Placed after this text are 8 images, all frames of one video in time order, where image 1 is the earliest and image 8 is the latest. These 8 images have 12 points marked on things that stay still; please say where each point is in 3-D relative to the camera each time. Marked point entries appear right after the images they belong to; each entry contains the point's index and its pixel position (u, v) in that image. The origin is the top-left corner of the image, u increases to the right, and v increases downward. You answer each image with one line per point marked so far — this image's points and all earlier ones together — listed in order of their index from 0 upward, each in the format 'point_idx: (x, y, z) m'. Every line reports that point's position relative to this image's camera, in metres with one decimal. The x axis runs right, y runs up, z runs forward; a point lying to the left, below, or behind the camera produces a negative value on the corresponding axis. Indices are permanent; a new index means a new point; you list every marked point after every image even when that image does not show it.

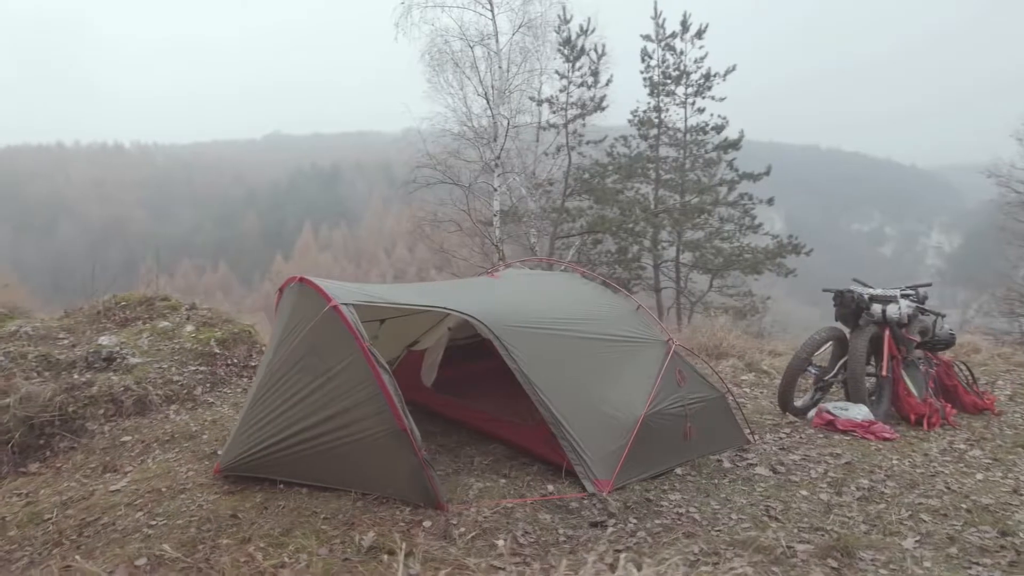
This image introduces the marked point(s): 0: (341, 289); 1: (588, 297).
0: (-1.0, 0.0, +3.7) m
1: (+0.5, -0.1, +4.5) m
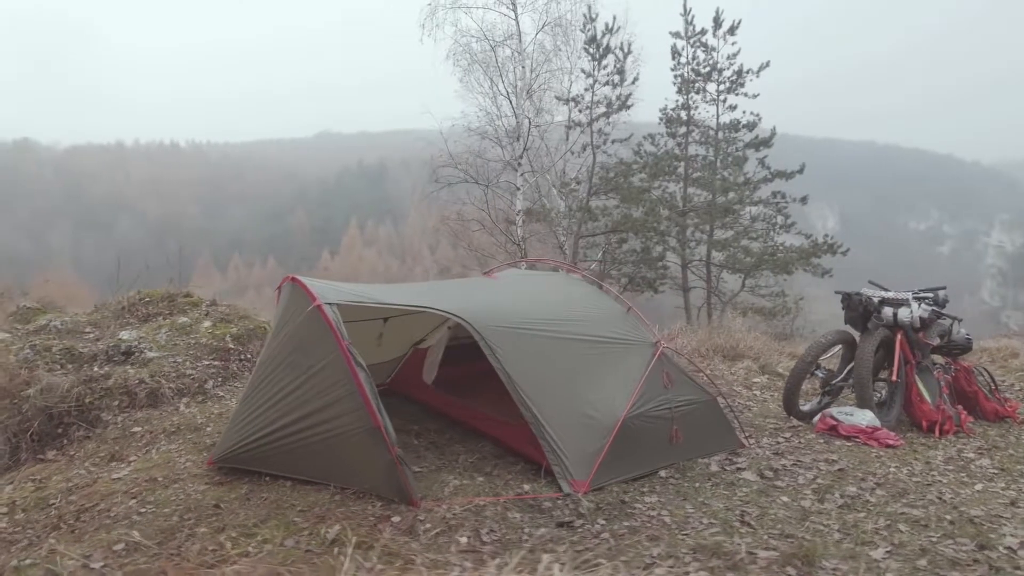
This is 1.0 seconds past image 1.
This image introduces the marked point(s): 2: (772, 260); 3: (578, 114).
0: (-1.1, 0.0, +3.9) m
1: (+0.5, -0.1, +4.5) m
2: (+5.0, +0.5, +12.0) m
3: (+1.1, +3.1, +11.1) m
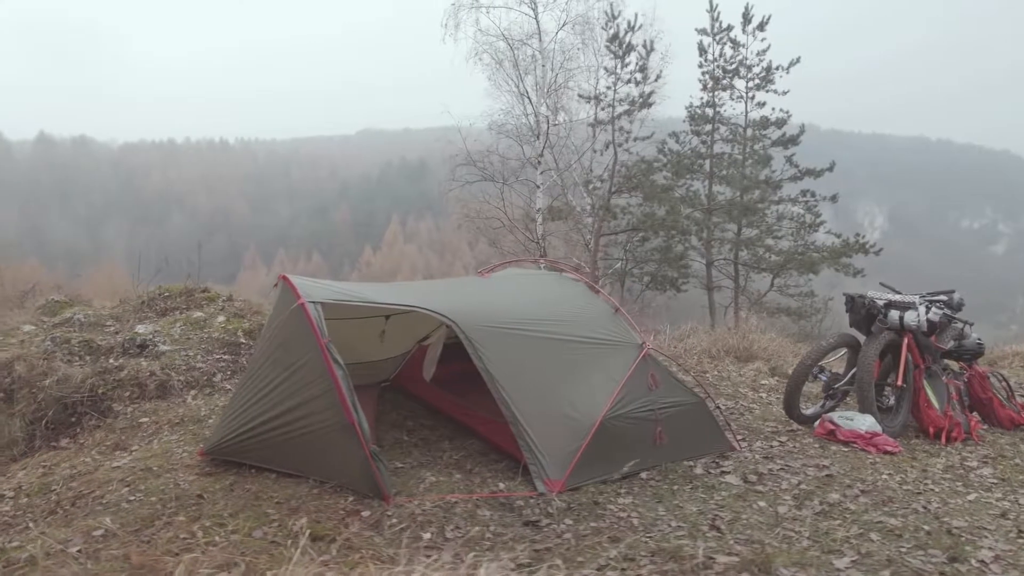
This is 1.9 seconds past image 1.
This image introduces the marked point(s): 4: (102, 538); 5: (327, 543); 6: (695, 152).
0: (-1.2, 0.0, +4.0) m
1: (+0.4, -0.1, +4.6) m
2: (+5.3, +0.5, +11.8) m
3: (+1.5, +3.1, +11.0) m
4: (-1.9, -1.2, +3.0) m
5: (-0.8, -1.1, +2.8) m
6: (+3.4, +2.6, +12.0) m
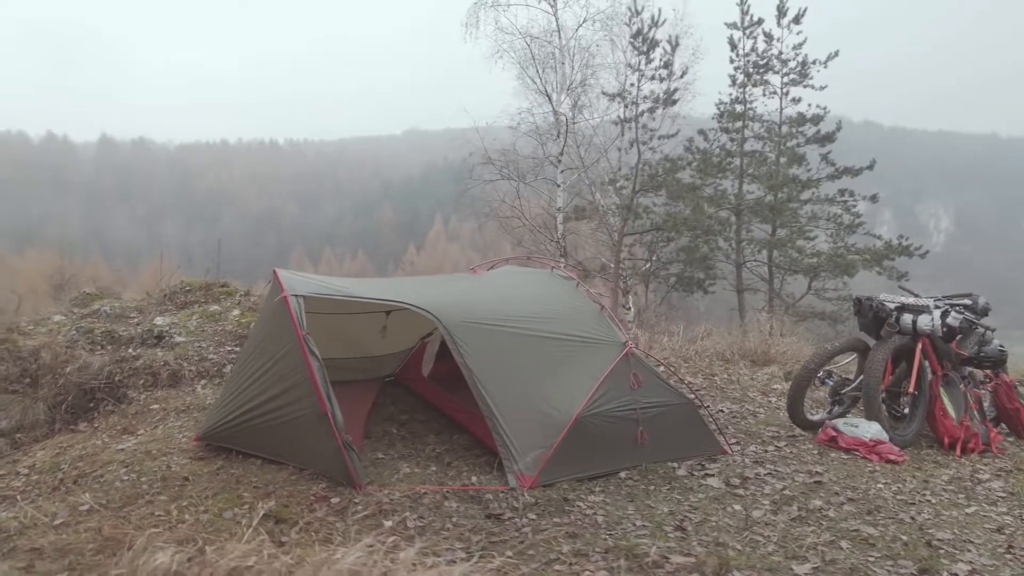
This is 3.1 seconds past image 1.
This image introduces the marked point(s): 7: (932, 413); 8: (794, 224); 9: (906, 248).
0: (-1.3, +0.1, +4.1) m
1: (+0.3, -0.1, +4.6) m
2: (+5.8, +0.5, +11.4) m
3: (+1.9, +3.1, +10.9) m
4: (-2.1, -1.1, +3.2) m
5: (-1.0, -1.1, +2.9) m
6: (+3.9, +2.6, +11.8) m
7: (+3.4, -1.0, +5.1) m
8: (+5.1, +1.2, +11.5) m
9: (+7.2, +0.7, +11.7) m
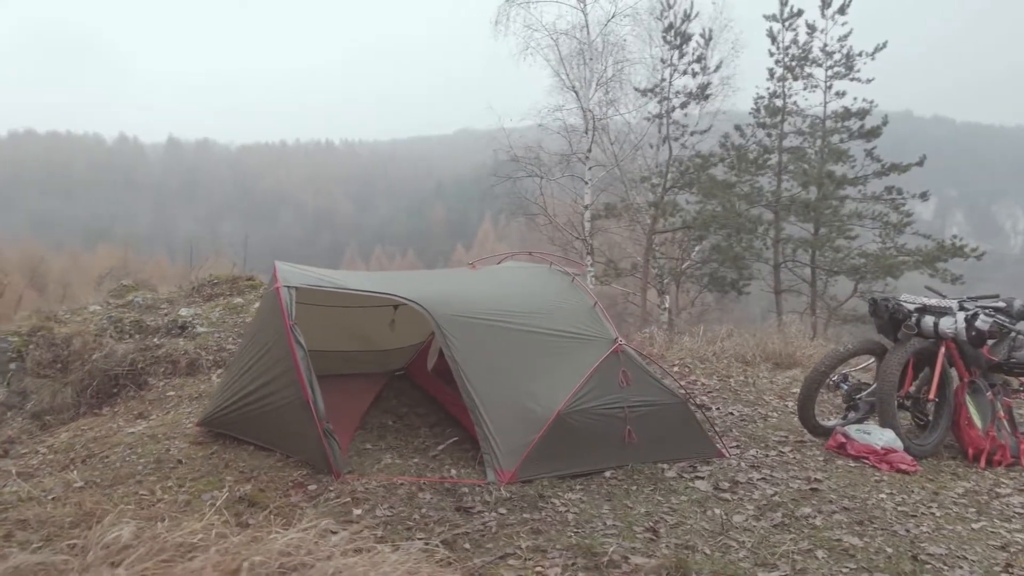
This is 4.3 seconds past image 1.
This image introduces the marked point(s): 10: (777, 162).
0: (-1.4, +0.1, +4.2) m
1: (+0.3, 0.0, +4.5) m
2: (+6.3, +0.4, +10.9) m
3: (+2.5, +3.1, +10.7) m
4: (-2.3, -1.1, +3.3) m
5: (-1.2, -1.1, +3.0) m
6: (+4.5, +2.5, +11.4) m
7: (+3.4, -1.0, +4.8) m
8: (+5.6, +1.1, +11.1) m
9: (+7.7, +0.7, +11.0) m
10: (+4.9, +2.3, +11.7) m
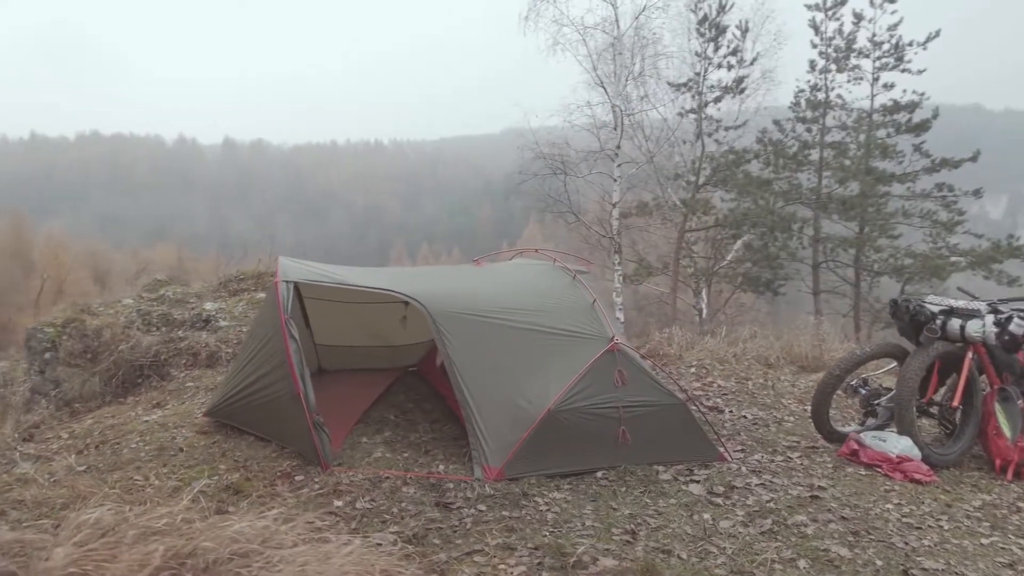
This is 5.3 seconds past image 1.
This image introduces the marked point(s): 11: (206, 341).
0: (-1.4, +0.1, +4.3) m
1: (+0.3, 0.0, +4.5) m
2: (+6.8, +0.4, +10.3) m
3: (+2.9, +3.1, +10.5) m
4: (-2.4, -1.0, +3.5) m
5: (-1.3, -1.0, +3.1) m
6: (+5.0, +2.5, +11.0) m
7: (+3.4, -1.0, +4.5) m
8: (+6.1, +1.1, +10.6) m
9: (+8.2, +0.6, +10.4) m
10: (+5.5, +2.3, +11.3) m
11: (-2.9, -0.5, +6.0) m
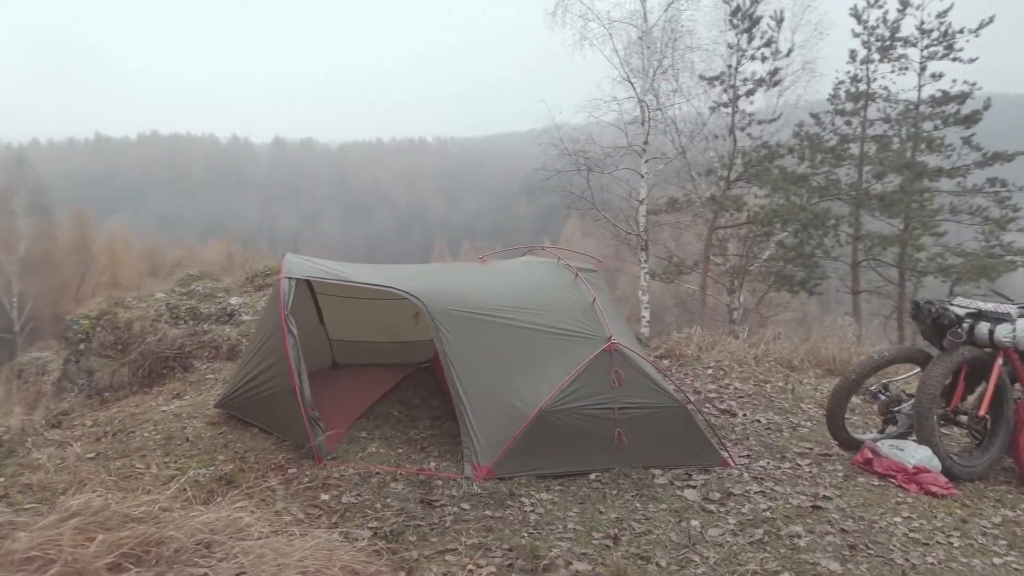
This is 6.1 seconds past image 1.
0: (-1.4, +0.2, +4.4) m
1: (+0.3, 0.0, +4.4) m
2: (+7.2, +0.4, +9.8) m
3: (+3.4, +3.1, +10.2) m
4: (-2.4, -1.0, +3.6) m
5: (-1.4, -1.0, +3.2) m
6: (+5.5, +2.5, +10.6) m
7: (+3.4, -1.0, +4.3) m
8: (+6.6, +1.1, +10.1) m
9: (+8.6, +0.6, +9.8) m
10: (+6.0, +2.3, +10.9) m
11: (-2.7, -0.4, +6.2) m
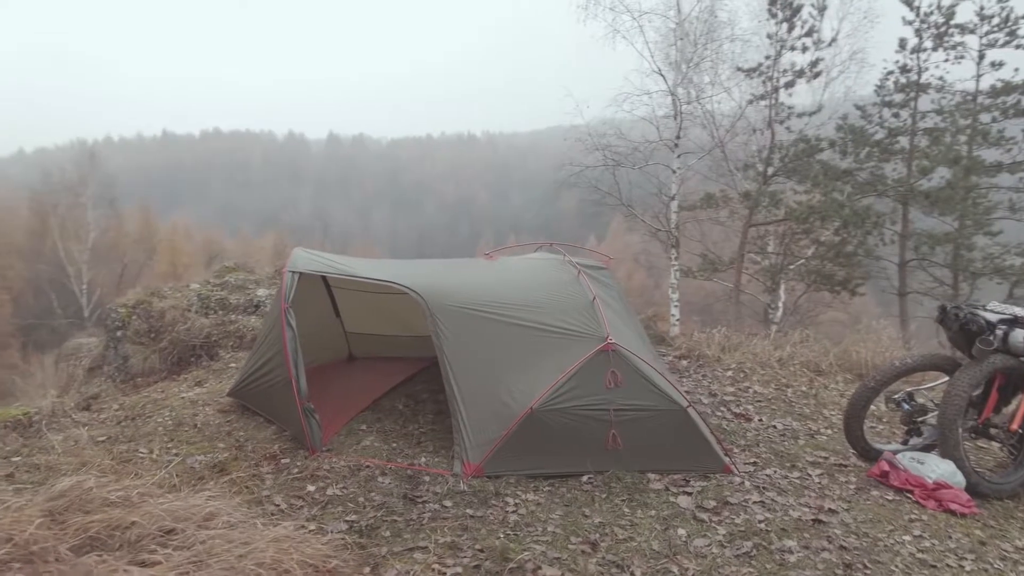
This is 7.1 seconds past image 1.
0: (-1.4, +0.2, +4.4) m
1: (+0.4, 0.0, +4.3) m
2: (+7.6, +0.3, +9.2) m
3: (+4.0, +3.1, +9.9) m
4: (-2.5, -0.9, +3.8) m
5: (-1.5, -1.0, +3.2) m
6: (+6.1, +2.5, +10.1) m
7: (+3.4, -1.1, +4.0) m
8: (+7.1, +1.1, +9.5) m
9: (+9.1, +0.5, +9.0) m
10: (+6.5, +2.3, +10.3) m
11: (-2.6, -0.4, +6.3) m
